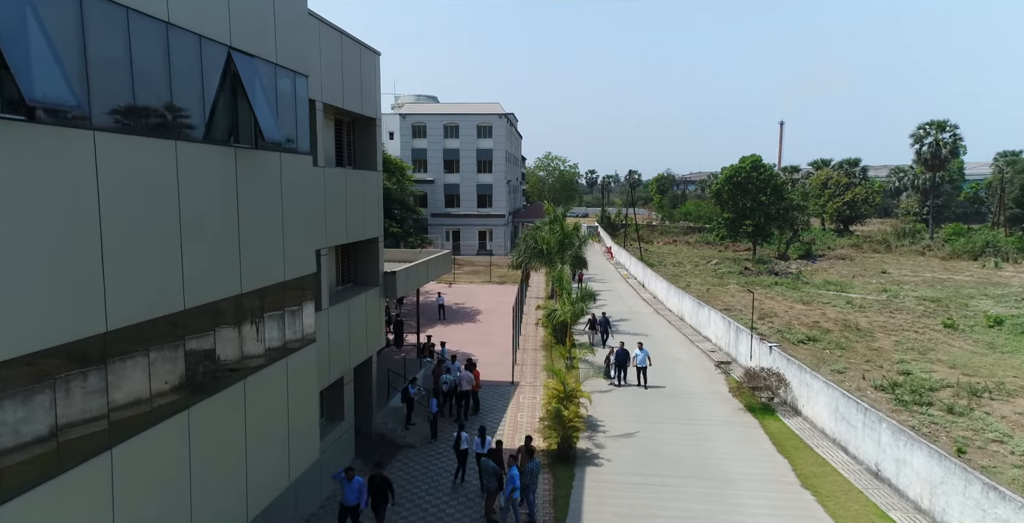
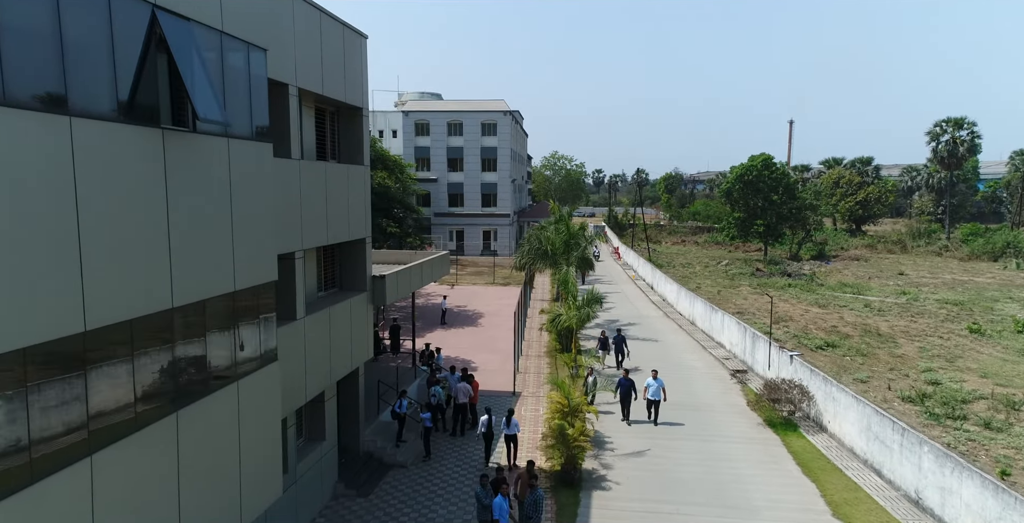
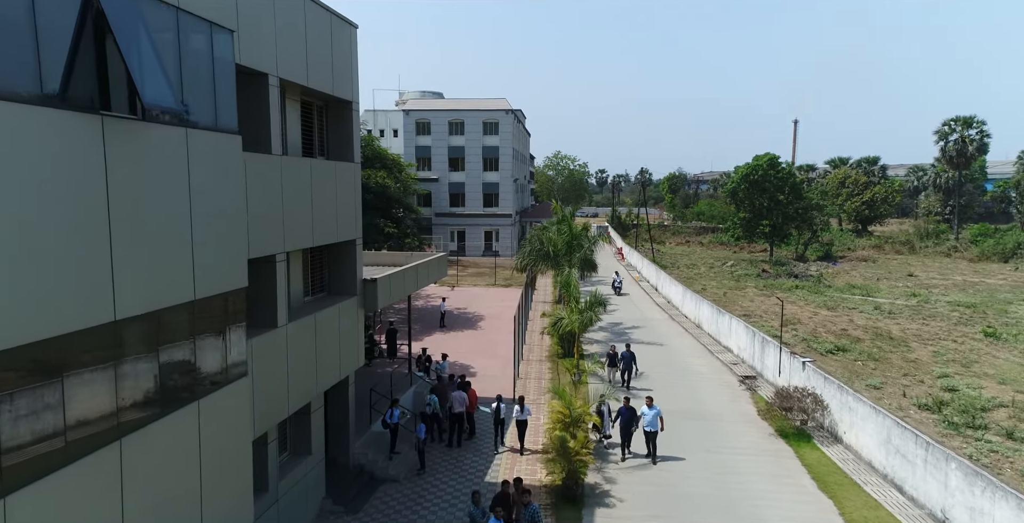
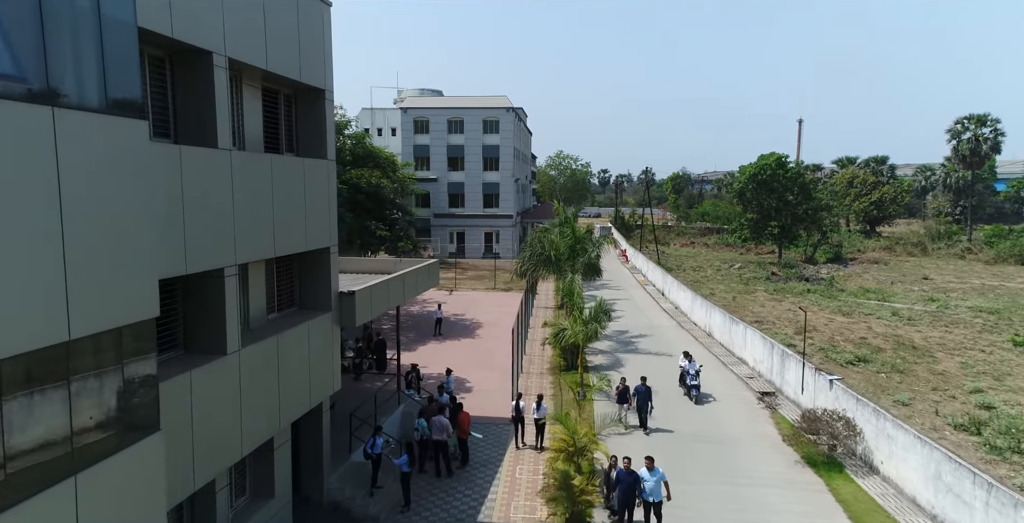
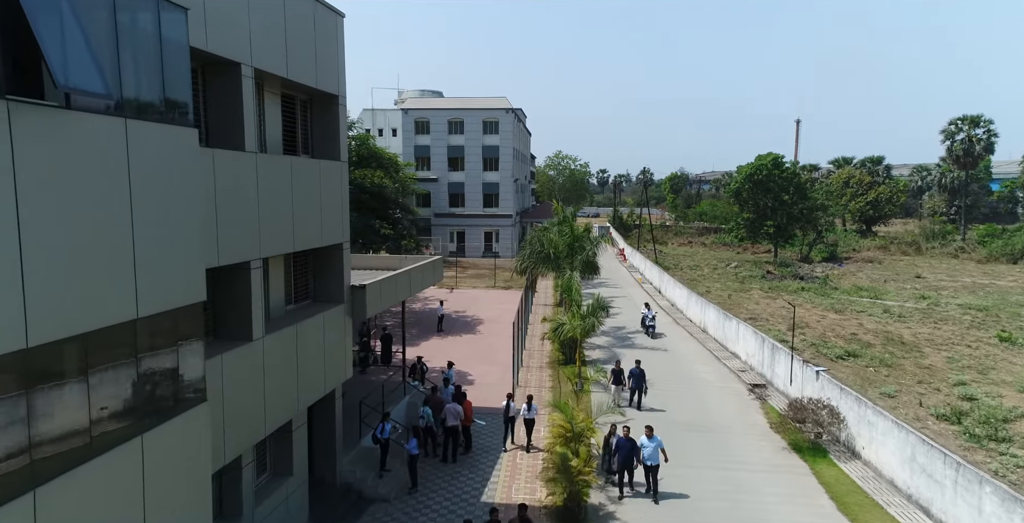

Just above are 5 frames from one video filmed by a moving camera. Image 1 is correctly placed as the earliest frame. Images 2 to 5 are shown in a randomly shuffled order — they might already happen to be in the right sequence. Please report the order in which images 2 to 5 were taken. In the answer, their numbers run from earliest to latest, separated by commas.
2, 3, 5, 4
